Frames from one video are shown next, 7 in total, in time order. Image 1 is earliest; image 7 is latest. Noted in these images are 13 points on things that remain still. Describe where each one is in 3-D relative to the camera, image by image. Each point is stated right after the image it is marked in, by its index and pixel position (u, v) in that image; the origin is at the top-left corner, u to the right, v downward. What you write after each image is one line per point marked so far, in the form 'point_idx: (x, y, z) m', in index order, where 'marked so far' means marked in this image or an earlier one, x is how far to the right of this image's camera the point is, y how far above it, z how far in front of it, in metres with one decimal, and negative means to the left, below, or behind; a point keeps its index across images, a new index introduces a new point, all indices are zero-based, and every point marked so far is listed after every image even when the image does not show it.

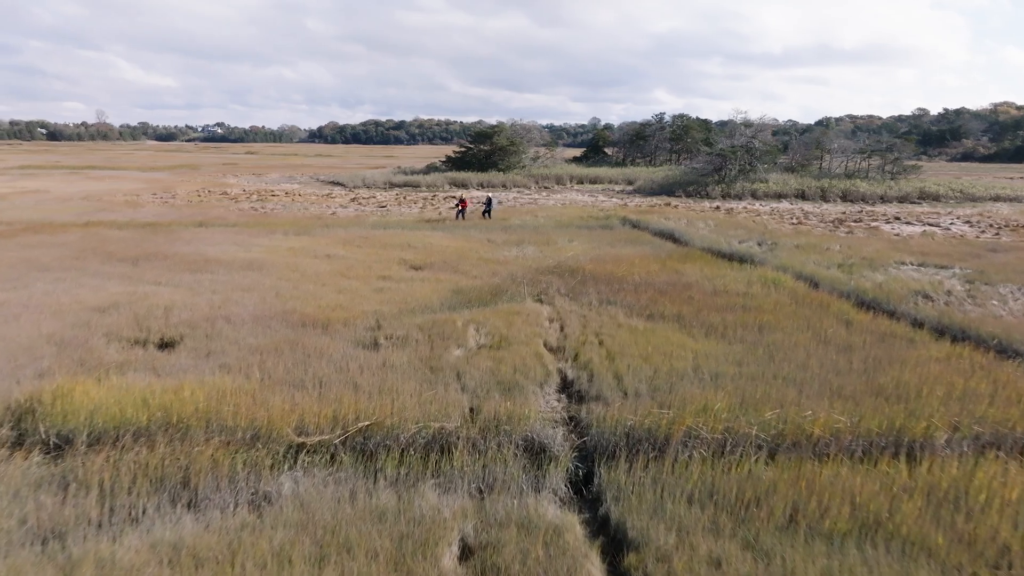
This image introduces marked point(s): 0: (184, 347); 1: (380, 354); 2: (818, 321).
0: (-4.6, -0.8, +9.7) m
1: (-1.8, -0.9, +9.5) m
2: (+5.0, -0.5, +11.4) m
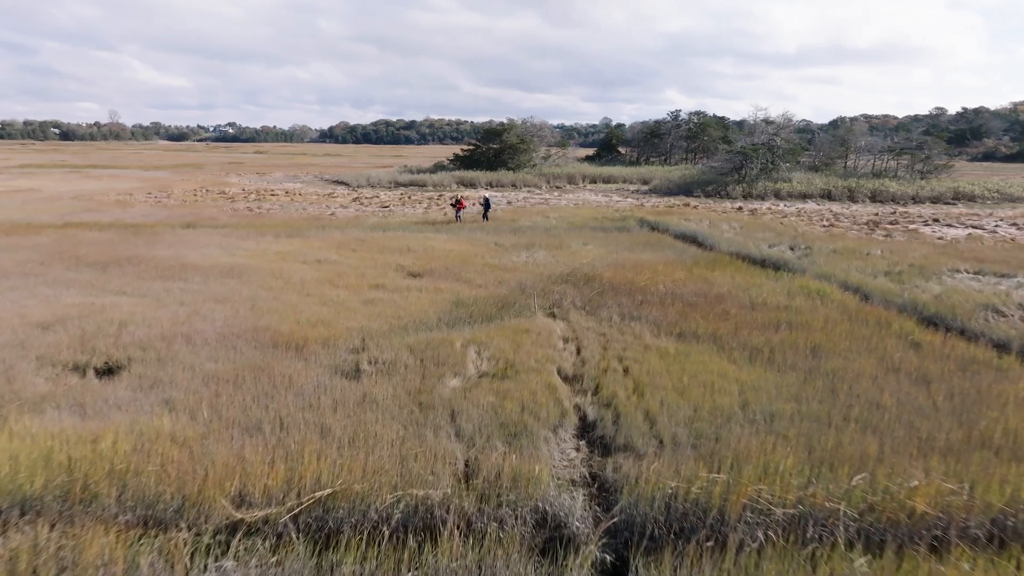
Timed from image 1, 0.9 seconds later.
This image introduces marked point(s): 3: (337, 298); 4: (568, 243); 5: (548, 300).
0: (-4.5, -1.0, +8.1) m
1: (-1.7, -1.1, +7.9) m
2: (+5.1, -0.8, +9.7) m
3: (-3.1, -0.2, +12.3) m
4: (+1.5, +1.2, +19.0) m
5: (+0.6, -0.2, +12.2) m
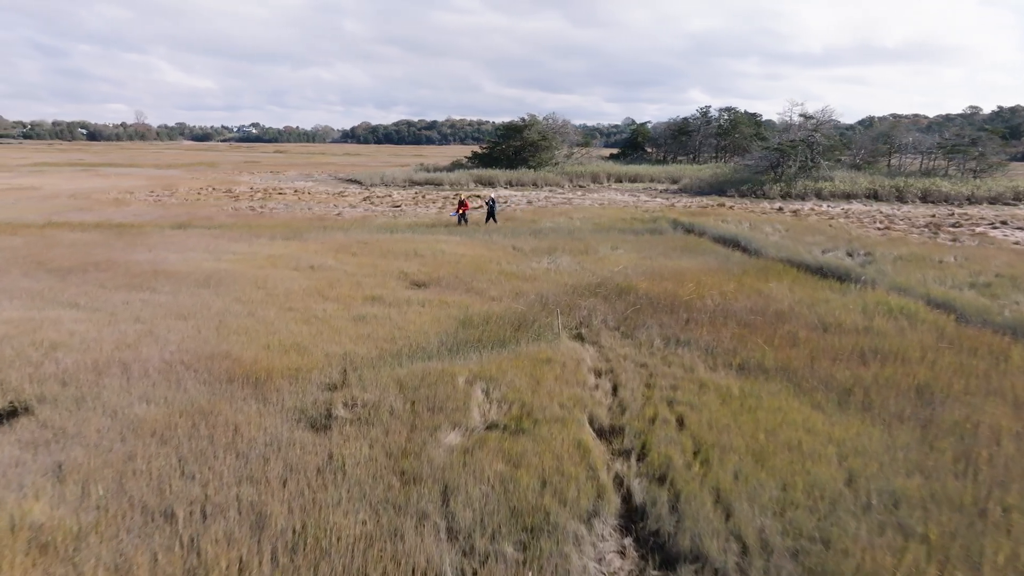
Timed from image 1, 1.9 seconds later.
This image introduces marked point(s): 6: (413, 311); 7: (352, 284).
0: (-4.3, -1.2, +6.3) m
1: (-1.6, -1.3, +6.0) m
2: (+5.3, -1.0, +7.5) m
3: (-2.8, -0.4, +10.3) m
4: (+2.0, +1.0, +16.9) m
5: (+0.9, -0.4, +10.2) m
6: (-1.5, -0.4, +10.5) m
7: (-2.8, +0.1, +12.4) m
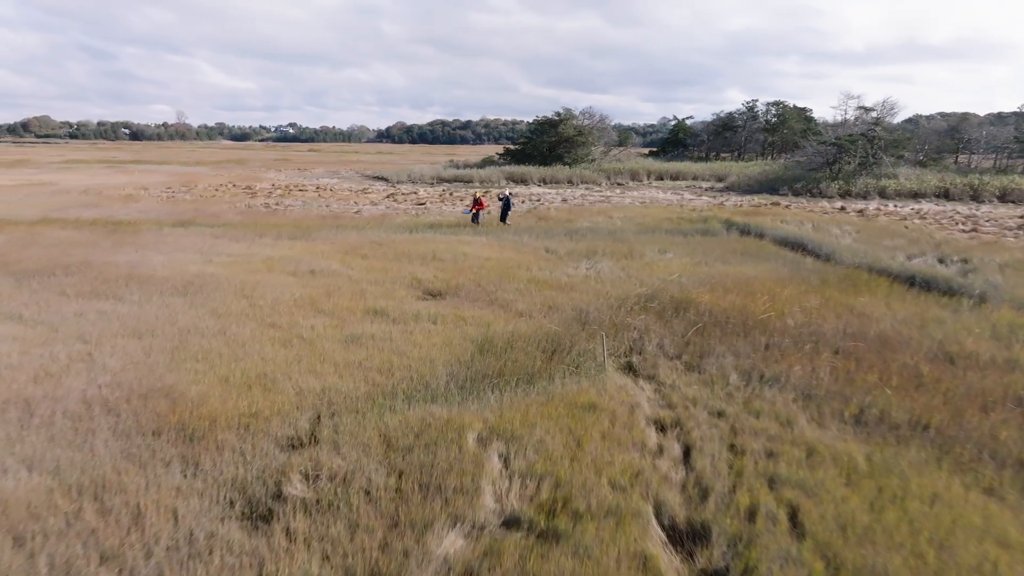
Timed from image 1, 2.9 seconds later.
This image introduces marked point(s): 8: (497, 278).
0: (-4.2, -1.3, +4.4) m
1: (-1.4, -1.5, +3.9) m
2: (+5.5, -1.2, +5.2) m
3: (-2.4, -0.5, +8.4) m
4: (+2.7, +0.8, +14.7) m
5: (+1.3, -0.6, +8.0) m
6: (-1.1, -0.5, +8.5) m
7: (-2.4, -0.1, +10.5) m
8: (-0.3, +0.2, +11.7) m
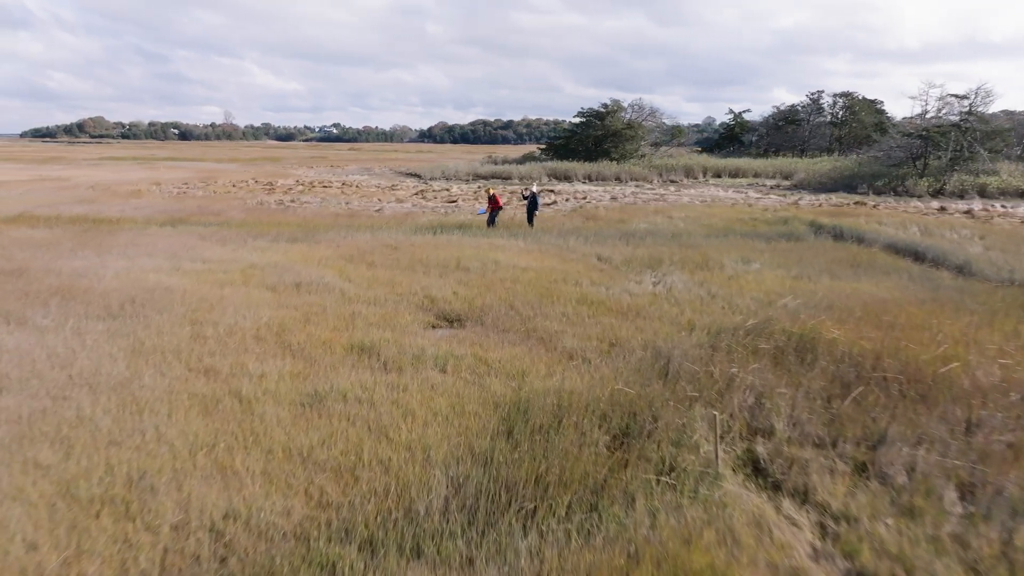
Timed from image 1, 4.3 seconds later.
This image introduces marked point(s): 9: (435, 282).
0: (-4.0, -1.6, +1.7) m
1: (-1.3, -1.7, +1.1) m
2: (+5.7, -1.6, +2.0) m
3: (-2.1, -0.8, +5.6) m
4: (+3.5, +0.5, +11.7) m
5: (+1.6, -0.9, +5.1) m
6: (-0.7, -0.8, +5.6) m
7: (-1.9, -0.3, +7.7) m
8: (+0.3, -0.1, +8.8) m
9: (-1.1, +0.1, +9.7) m
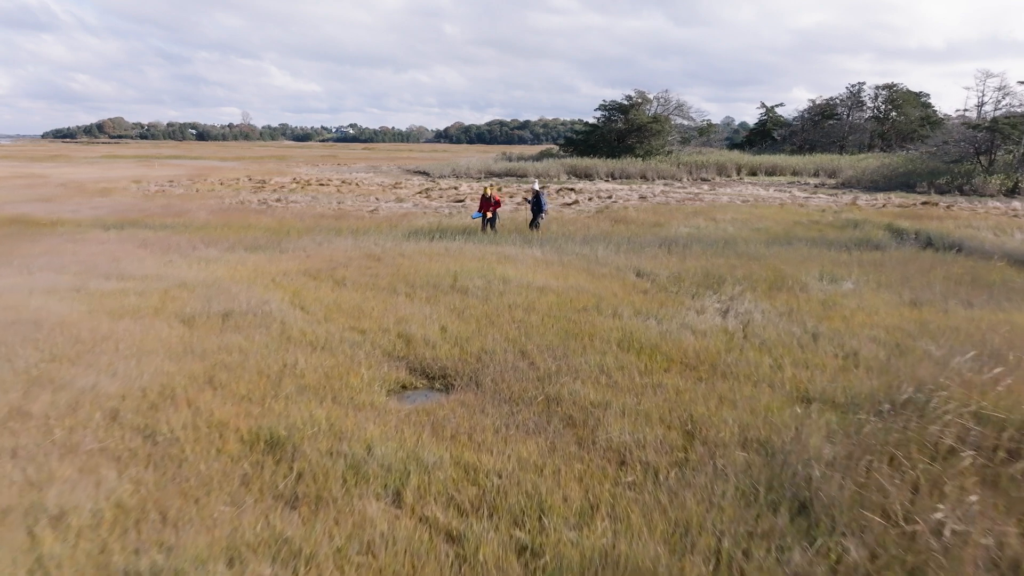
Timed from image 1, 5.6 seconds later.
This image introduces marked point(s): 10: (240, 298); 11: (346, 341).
0: (-4.1, -1.8, -0.9) m
1: (-1.4, -2.0, -1.5) m
2: (+5.6, -1.9, -0.9) m
3: (-2.0, -1.1, +2.9) m
4: (+3.6, +0.1, +8.9) m
5: (+1.6, -1.2, +2.3) m
6: (-0.7, -1.1, +2.9) m
7: (-1.8, -0.6, +5.0) m
8: (+0.4, -0.4, +6.1) m
9: (-0.9, -0.2, +7.1) m
10: (-2.9, -0.1, +7.4) m
11: (-1.4, -0.4, +6.0) m
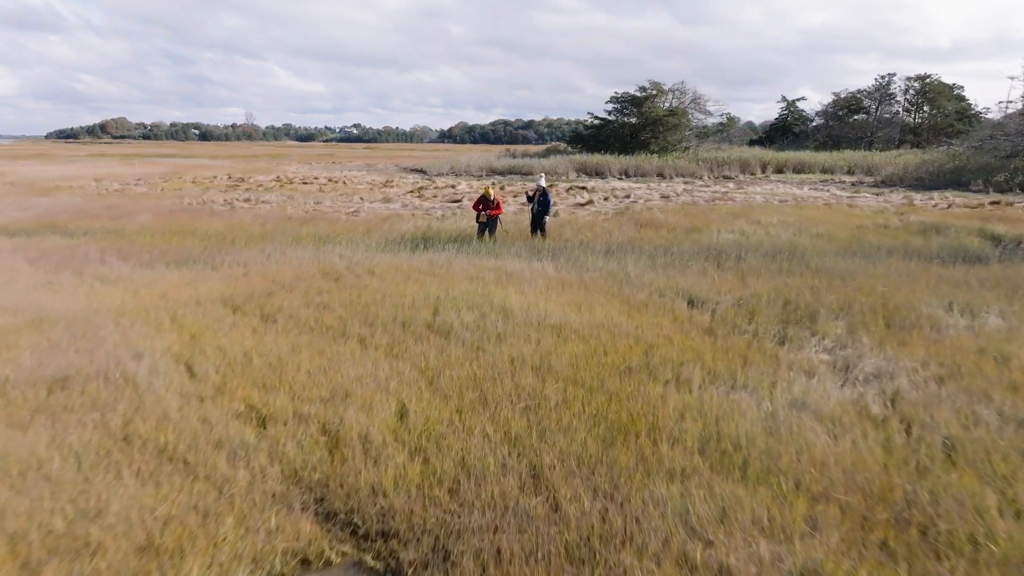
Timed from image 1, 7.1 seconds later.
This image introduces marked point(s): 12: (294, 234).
0: (-4.1, -2.1, -3.4) m
1: (-1.4, -2.3, -4.1) m
2: (+5.6, -2.2, -3.5) m
3: (-2.0, -1.4, +0.4) m
4: (+3.7, -0.2, +6.3) m
5: (+1.6, -1.5, -0.3) m
6: (-0.7, -1.4, +0.4) m
7: (-1.8, -1.0, +2.5) m
8: (+0.4, -0.7, +3.5) m
9: (-0.9, -0.5, +4.5) m
10: (-2.9, -0.4, +4.9) m
11: (-1.4, -0.8, +3.4) m
12: (-3.4, +0.9, +10.9) m
